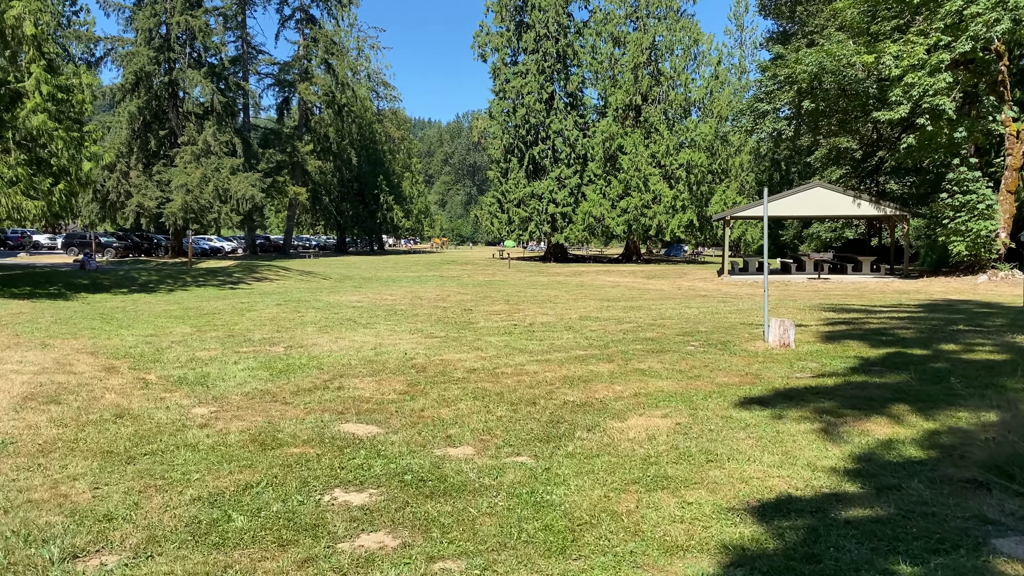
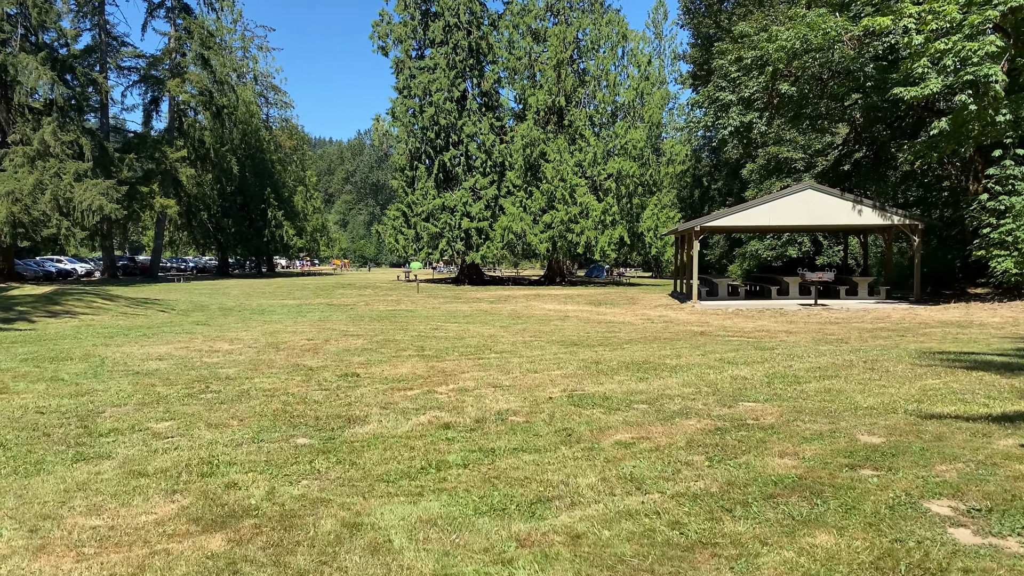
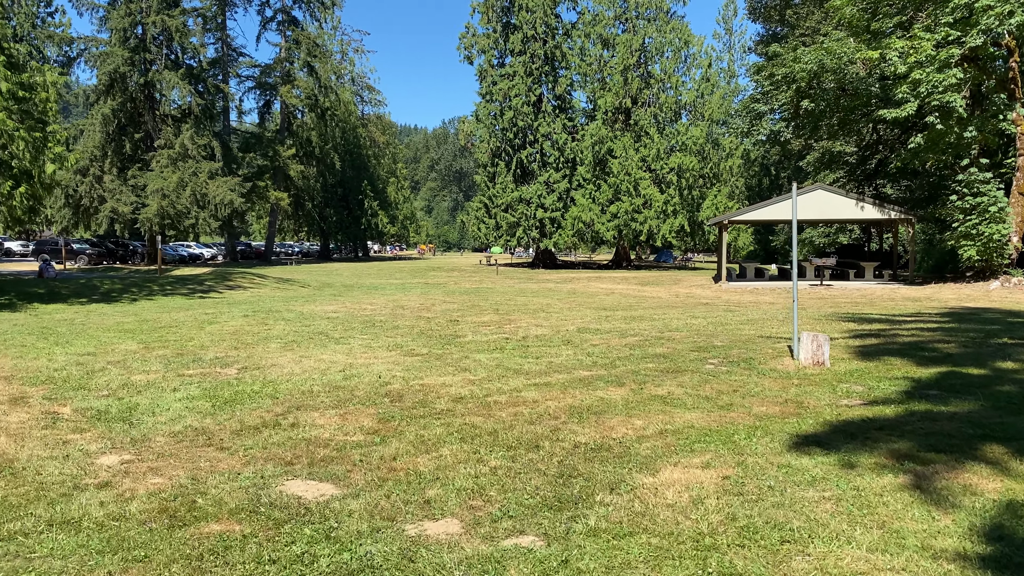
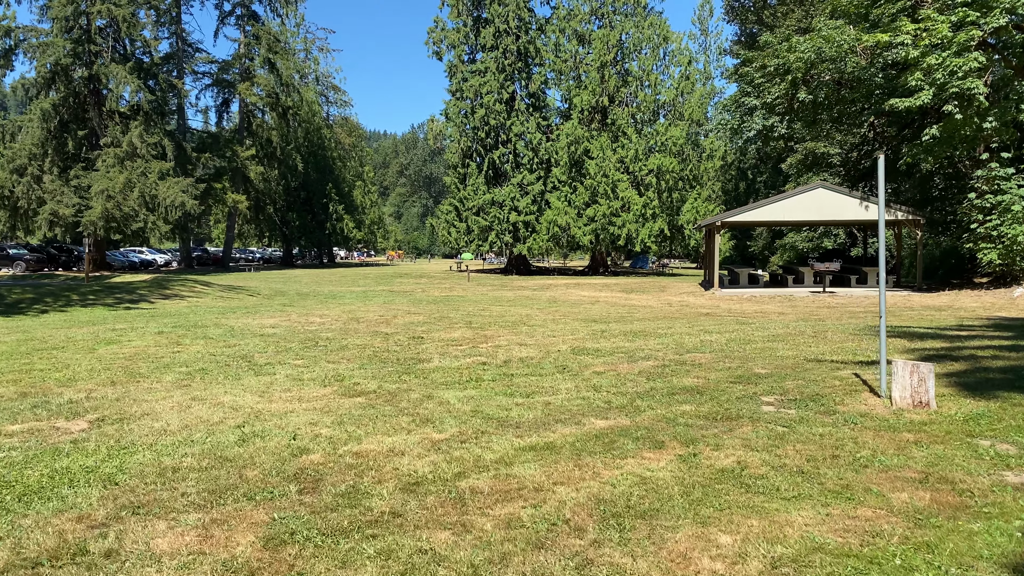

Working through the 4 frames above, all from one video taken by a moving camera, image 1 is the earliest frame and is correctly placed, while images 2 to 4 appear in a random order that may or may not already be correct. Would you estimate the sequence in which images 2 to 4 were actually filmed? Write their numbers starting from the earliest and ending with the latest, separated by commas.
3, 4, 2
